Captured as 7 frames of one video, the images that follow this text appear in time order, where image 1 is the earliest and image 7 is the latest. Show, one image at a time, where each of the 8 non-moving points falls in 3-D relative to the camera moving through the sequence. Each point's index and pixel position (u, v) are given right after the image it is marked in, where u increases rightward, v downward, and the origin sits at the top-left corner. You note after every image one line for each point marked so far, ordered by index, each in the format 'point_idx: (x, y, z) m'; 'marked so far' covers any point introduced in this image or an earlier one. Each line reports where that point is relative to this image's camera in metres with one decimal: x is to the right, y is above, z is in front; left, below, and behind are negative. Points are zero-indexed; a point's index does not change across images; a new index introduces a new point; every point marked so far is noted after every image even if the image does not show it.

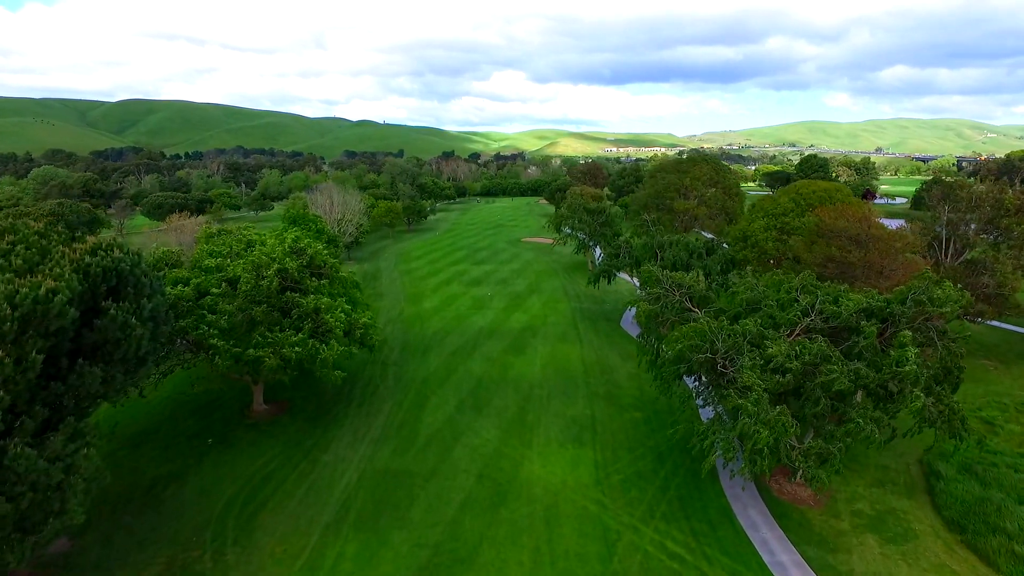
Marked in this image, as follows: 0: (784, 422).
0: (+6.8, -3.3, +16.7) m
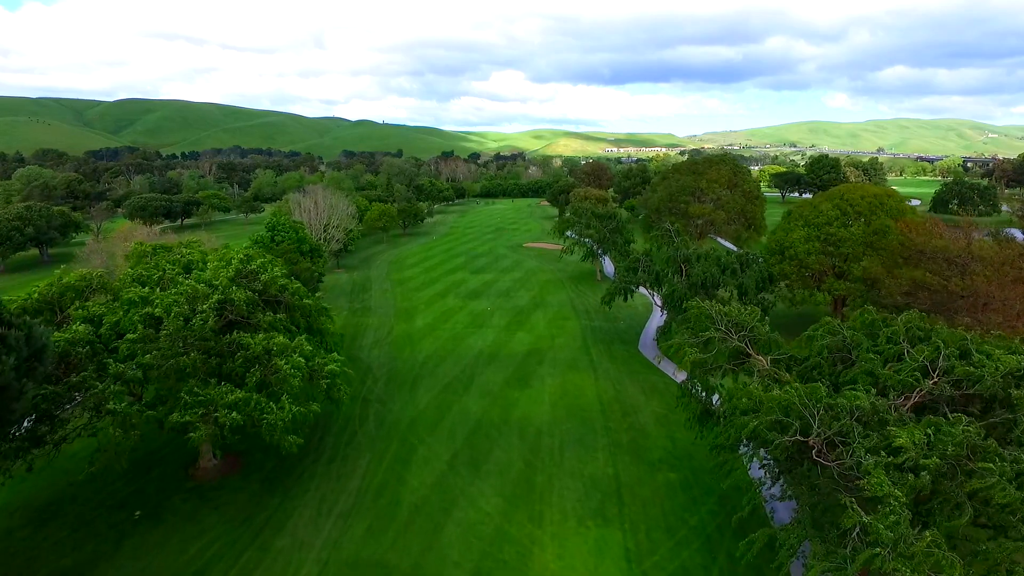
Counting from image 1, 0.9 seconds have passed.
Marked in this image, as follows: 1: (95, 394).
0: (+7.0, -4.4, +11.2) m
1: (-10.7, -2.7, +17.3) m
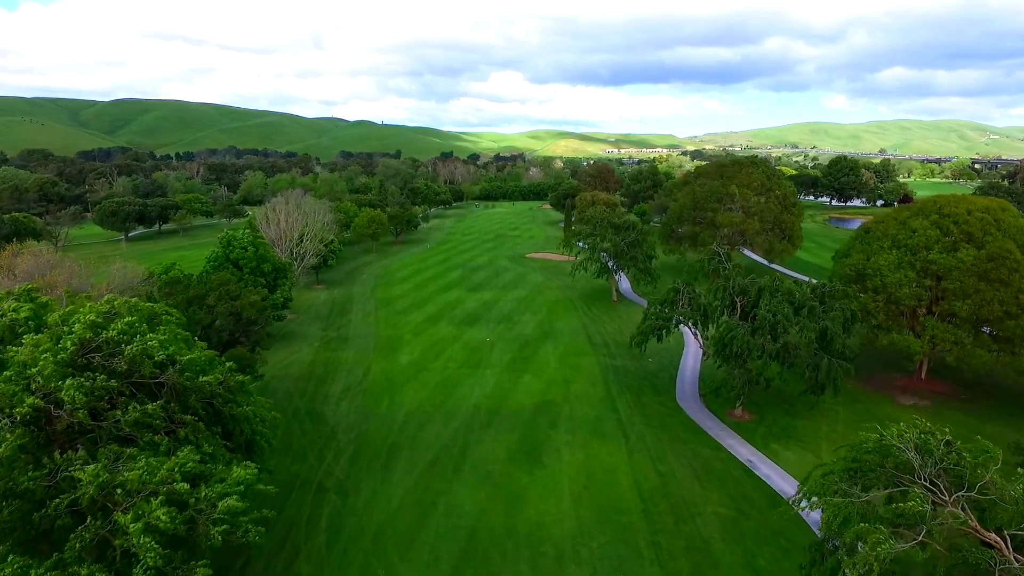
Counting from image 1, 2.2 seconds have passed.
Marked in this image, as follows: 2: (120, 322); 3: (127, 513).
0: (+7.3, -6.1, +2.8) m
1: (-10.4, -4.4, +8.9) m
2: (-8.8, -0.8, +15.2) m
3: (-6.7, -3.9, +11.8) m
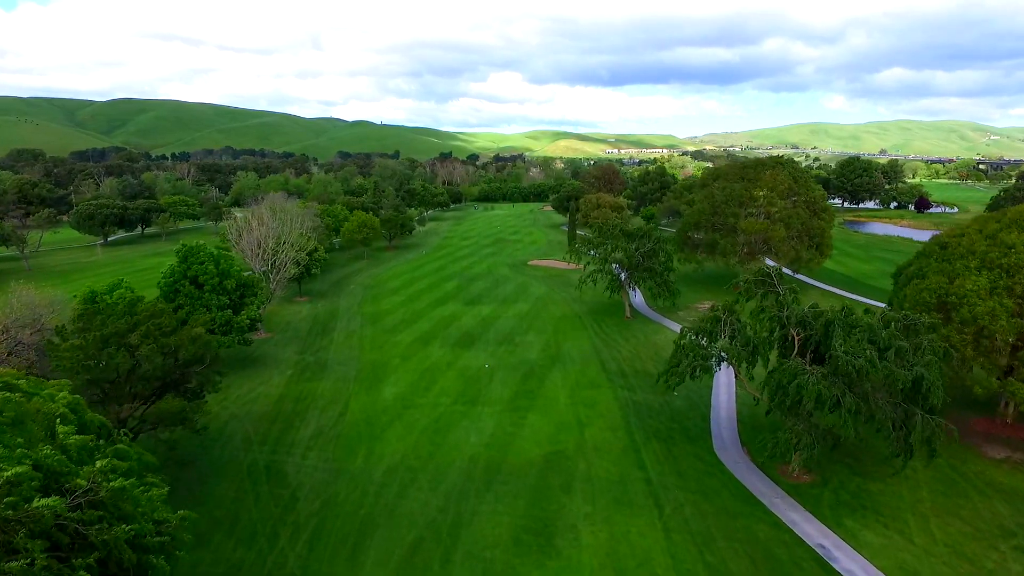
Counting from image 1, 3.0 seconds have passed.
0: (+7.4, -7.2, -2.9) m
1: (-10.2, -5.5, +3.2) m
2: (-8.6, -1.8, +9.6) m
3: (-6.5, -5.0, +6.1) m
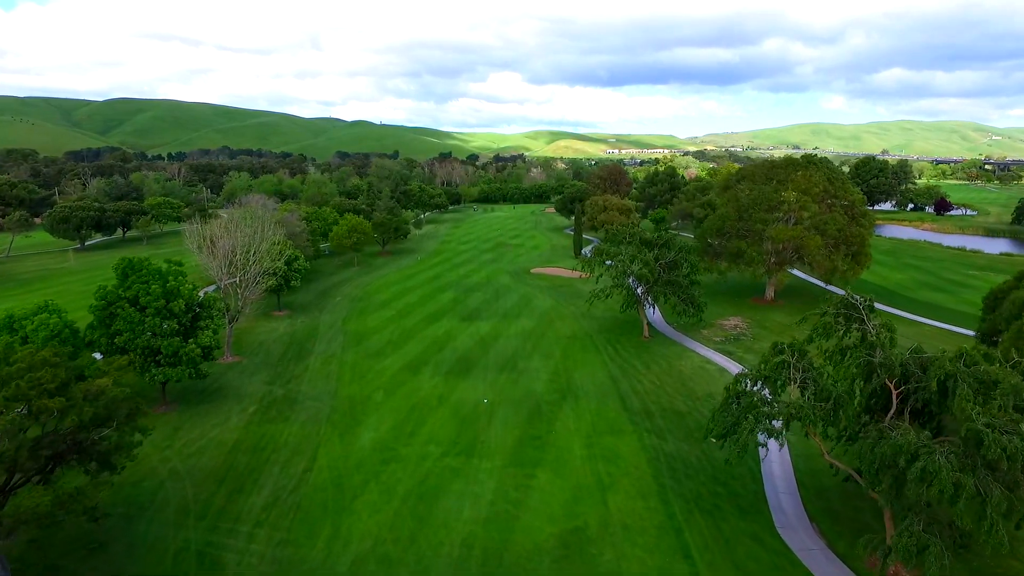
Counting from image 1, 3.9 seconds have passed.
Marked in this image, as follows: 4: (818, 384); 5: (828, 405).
0: (+7.6, -8.2, -8.7) m
1: (-10.0, -6.5, -2.6) m
2: (-8.4, -2.9, +3.7) m
3: (-6.3, -6.0, +0.3) m
4: (+8.7, -2.7, +19.3) m
5: (+8.8, -3.2, +18.8) m
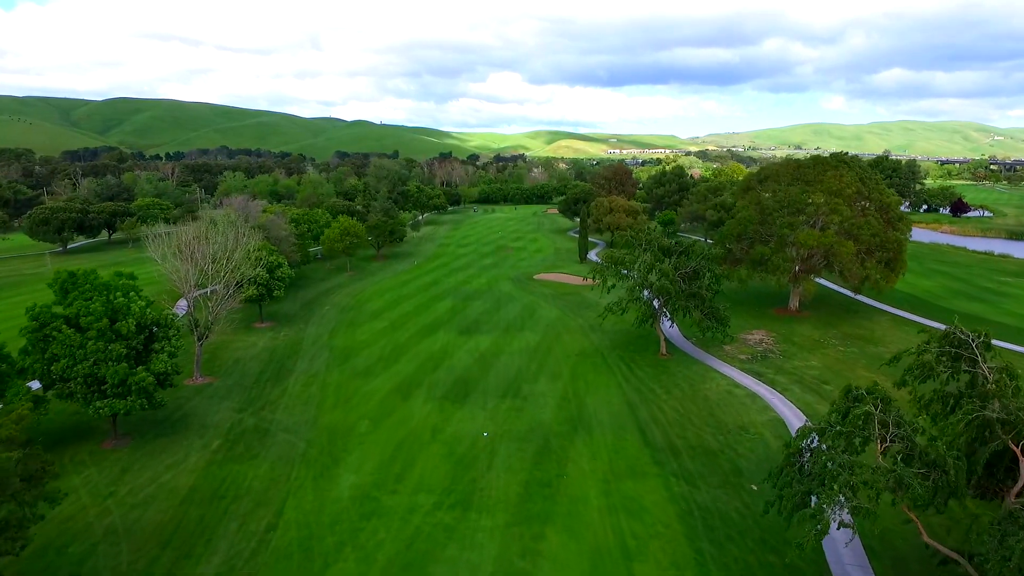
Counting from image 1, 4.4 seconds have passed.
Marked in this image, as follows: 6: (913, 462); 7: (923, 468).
0: (+7.8, -8.9, -13.0) m
1: (-9.9, -7.1, -6.9) m
2: (-8.3, -3.5, -0.5) m
3: (-6.2, -6.6, -4.0) m
4: (+8.8, -3.4, +15.0) m
5: (+8.9, -3.9, +14.5) m
6: (+8.8, -3.8, +14.9) m
7: (+9.0, -3.9, +14.8) m
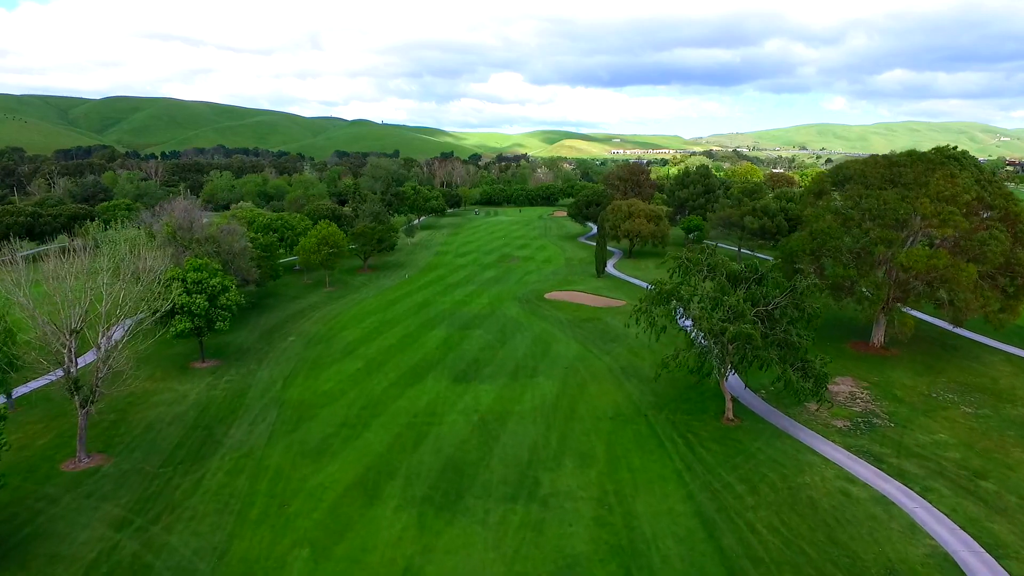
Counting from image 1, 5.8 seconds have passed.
0: (+8.2, -10.6, -23.5) m
1: (-9.5, -8.8, -17.4) m
2: (-7.9, -5.2, -11.0) m
3: (-5.8, -8.3, -14.5) m
4: (+9.3, -5.1, +4.5) m
5: (+9.4, -5.7, +4.0) m
6: (+9.2, -5.5, +4.4) m
7: (+9.4, -5.6, +4.3) m
